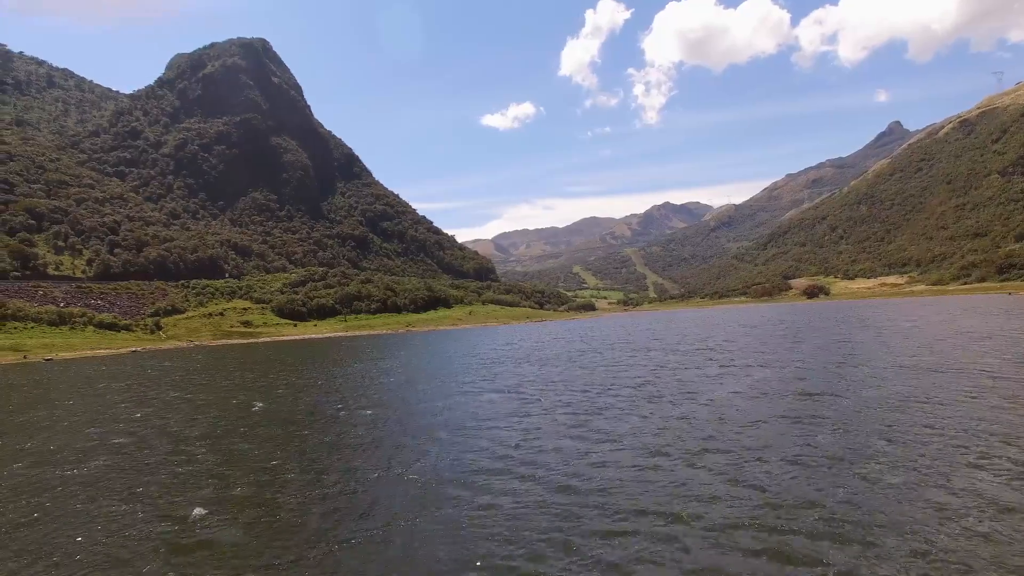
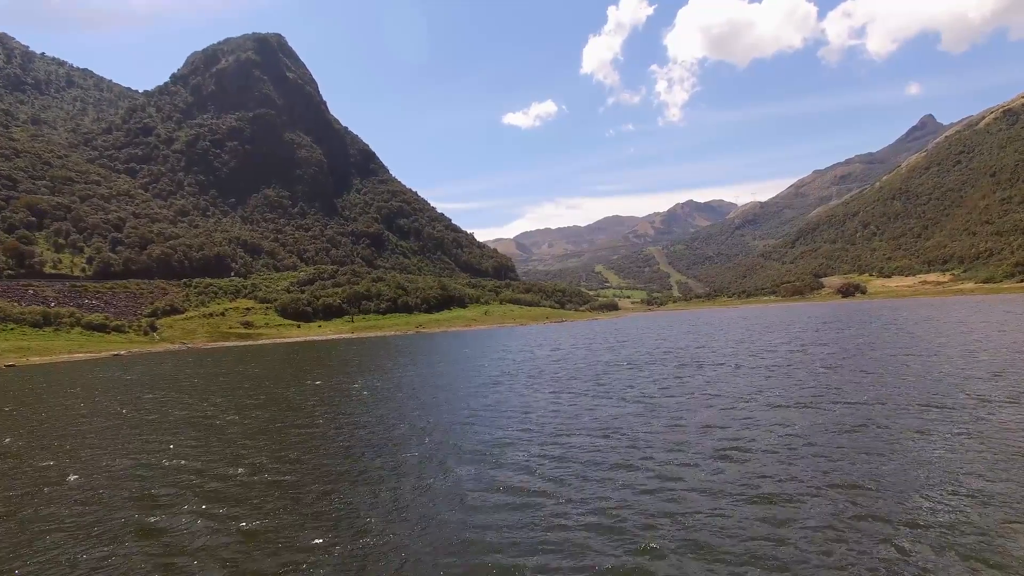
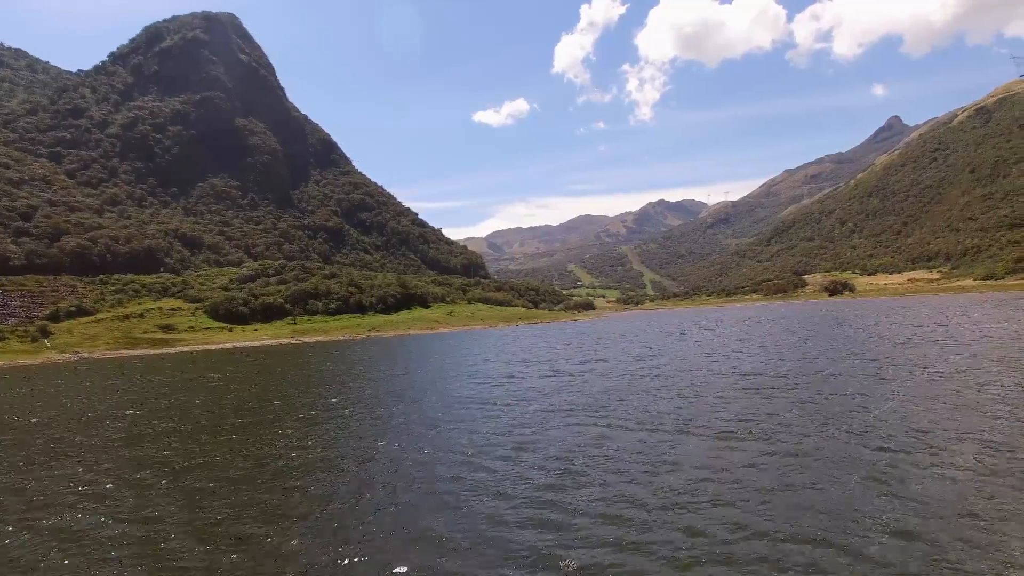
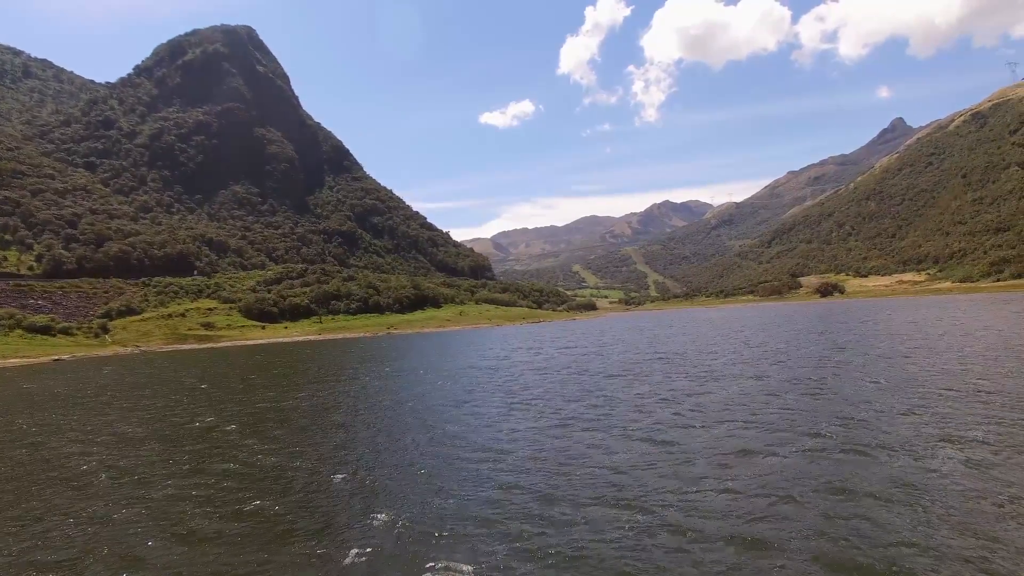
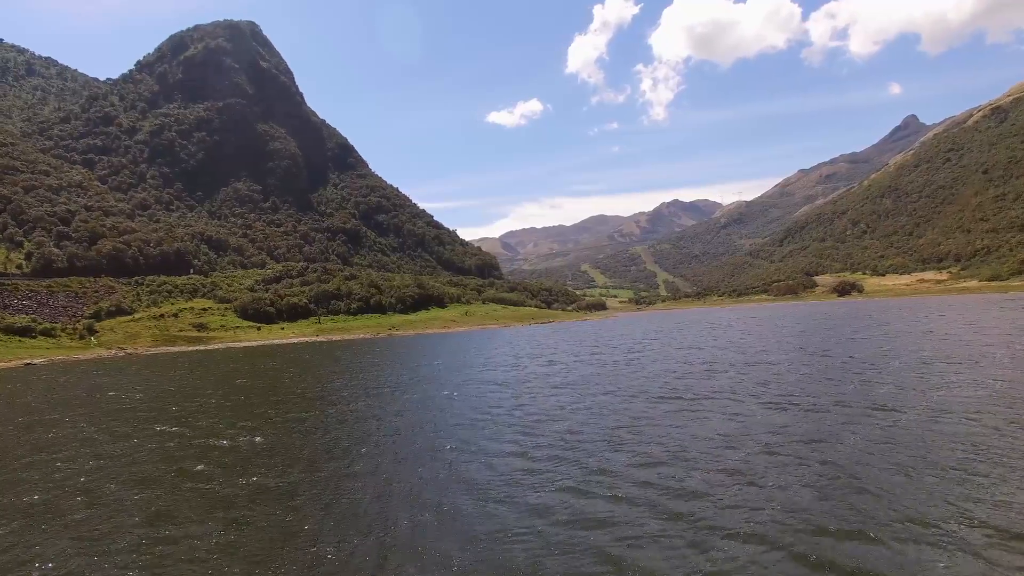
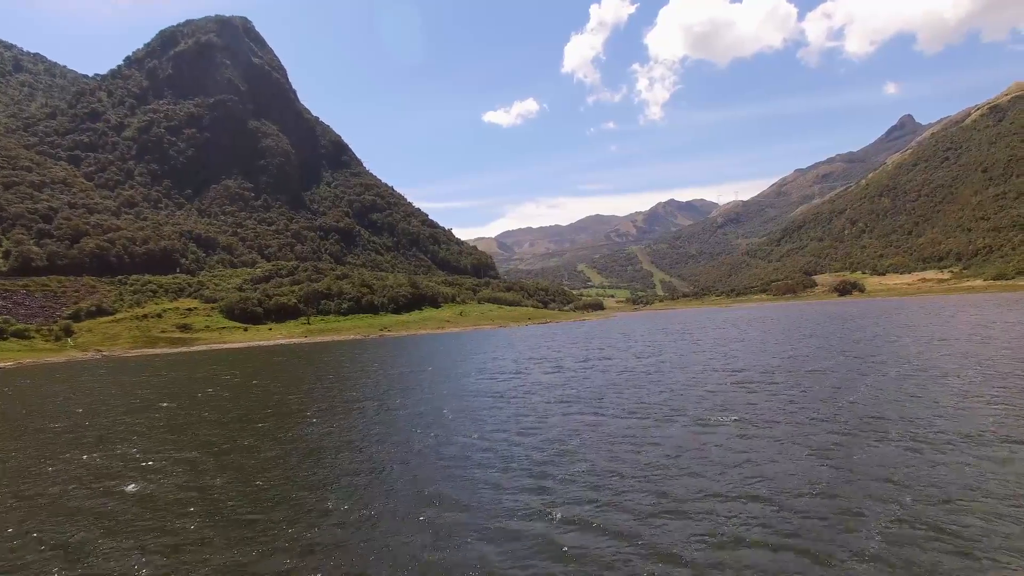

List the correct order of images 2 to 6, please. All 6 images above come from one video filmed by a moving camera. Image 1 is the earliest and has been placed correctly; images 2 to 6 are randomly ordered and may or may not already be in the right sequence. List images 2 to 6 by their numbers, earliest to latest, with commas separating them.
2, 4, 5, 6, 3
